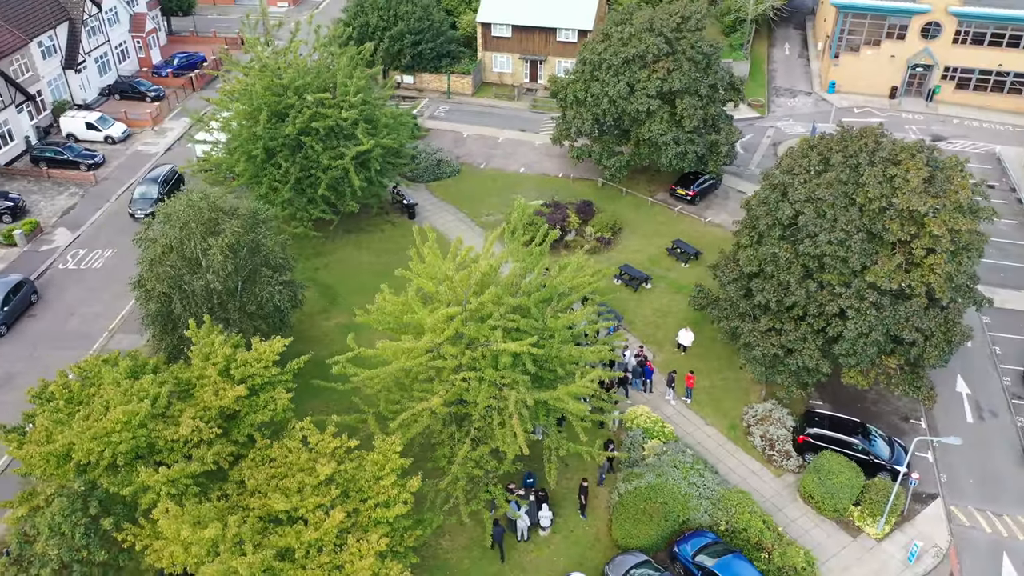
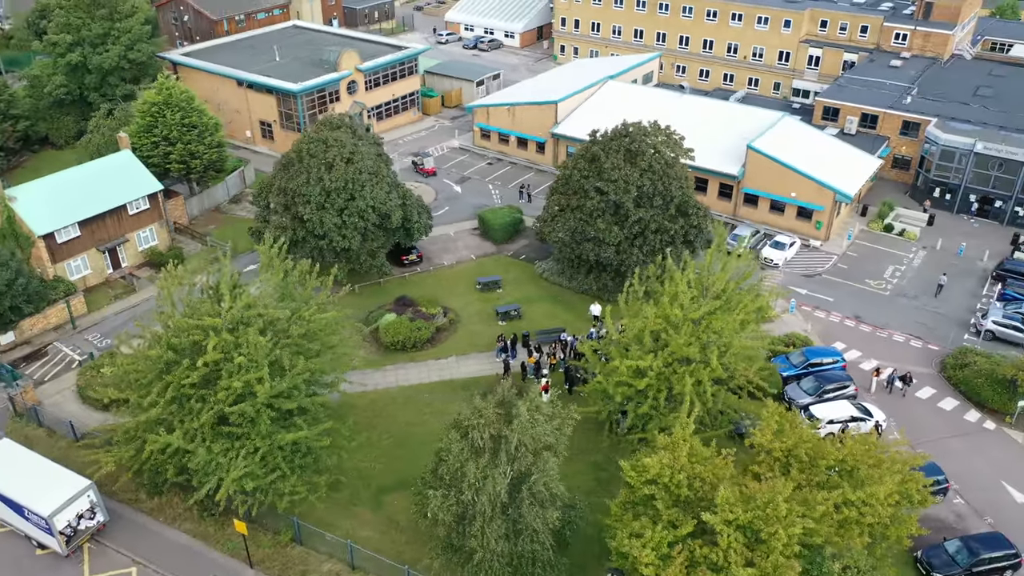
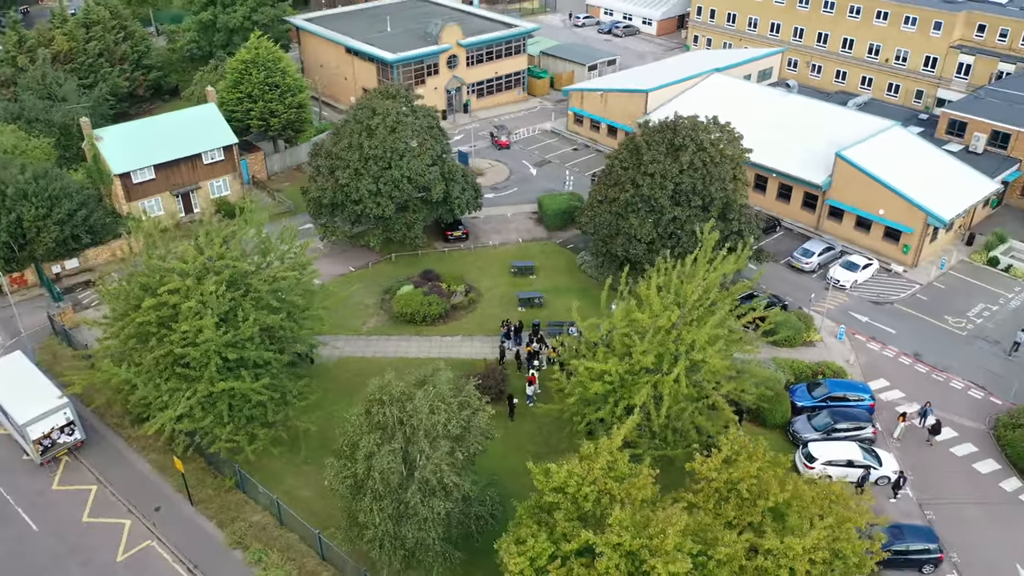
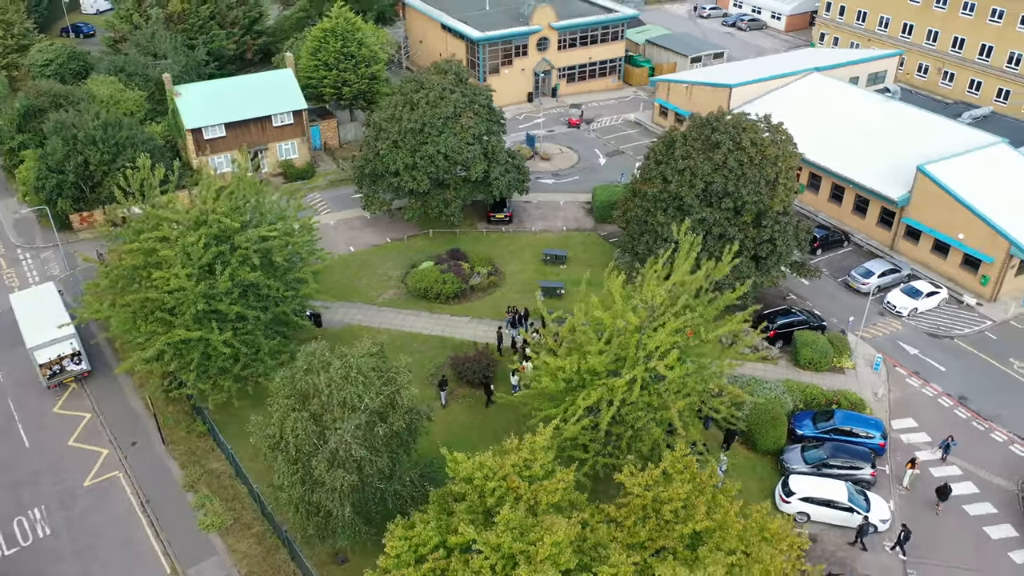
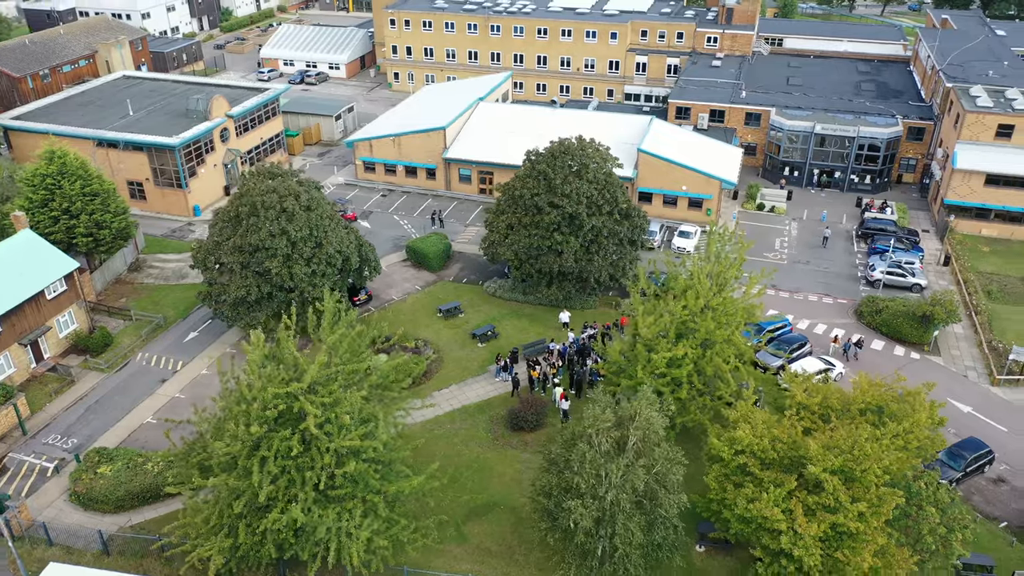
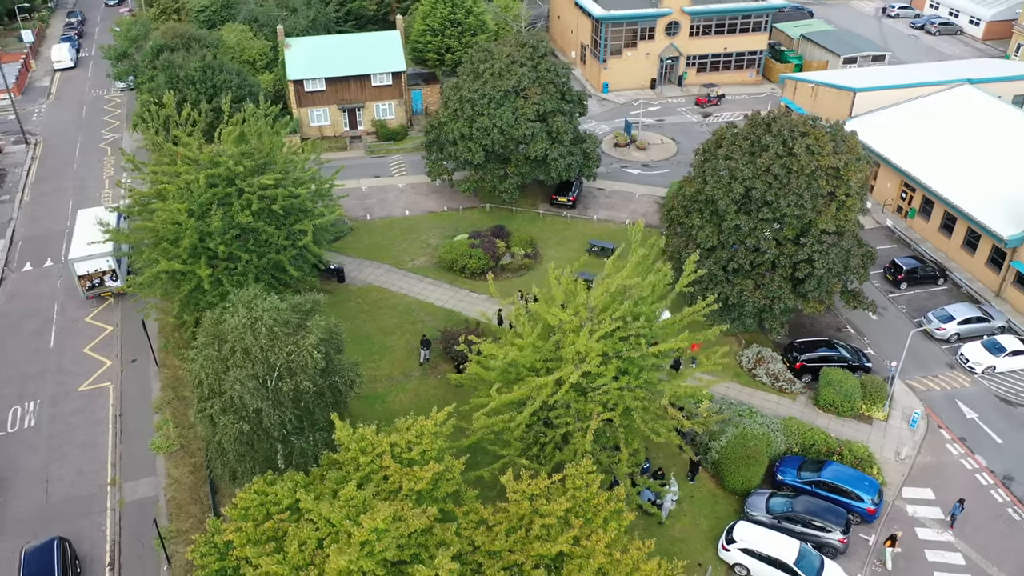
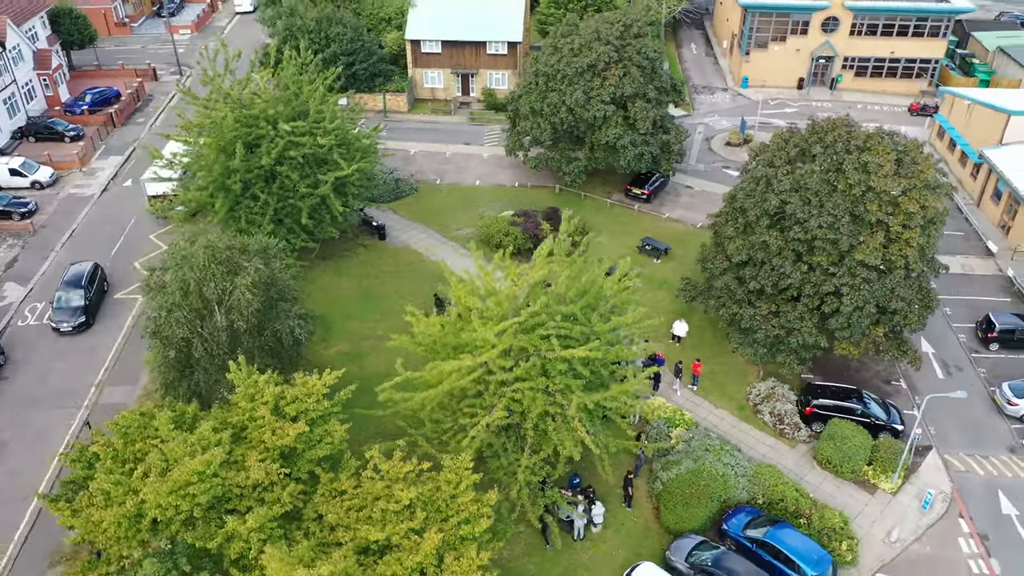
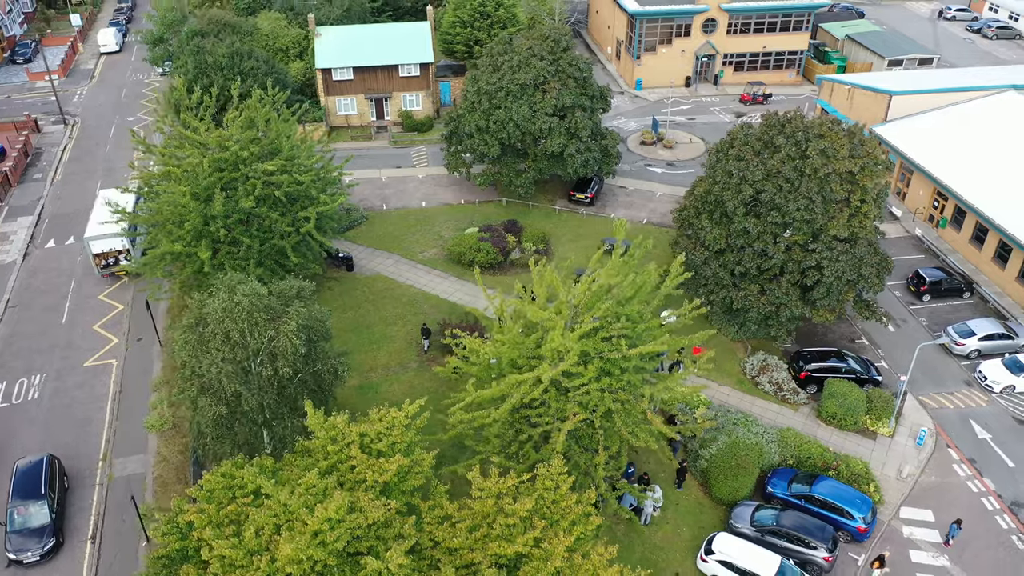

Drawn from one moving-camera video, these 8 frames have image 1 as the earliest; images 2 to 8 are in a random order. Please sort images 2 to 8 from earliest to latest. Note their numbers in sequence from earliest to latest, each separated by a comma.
7, 8, 6, 4, 3, 2, 5
